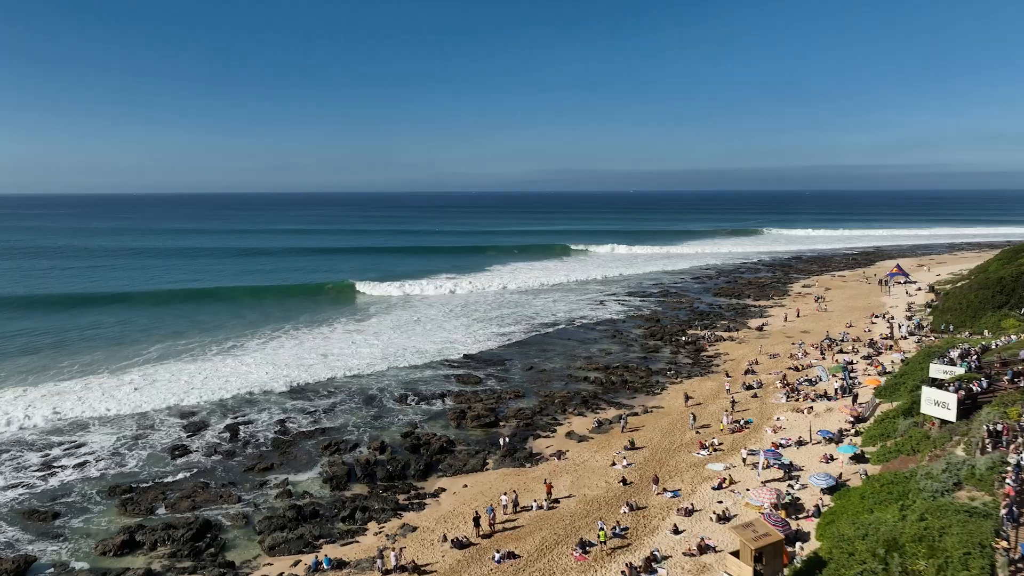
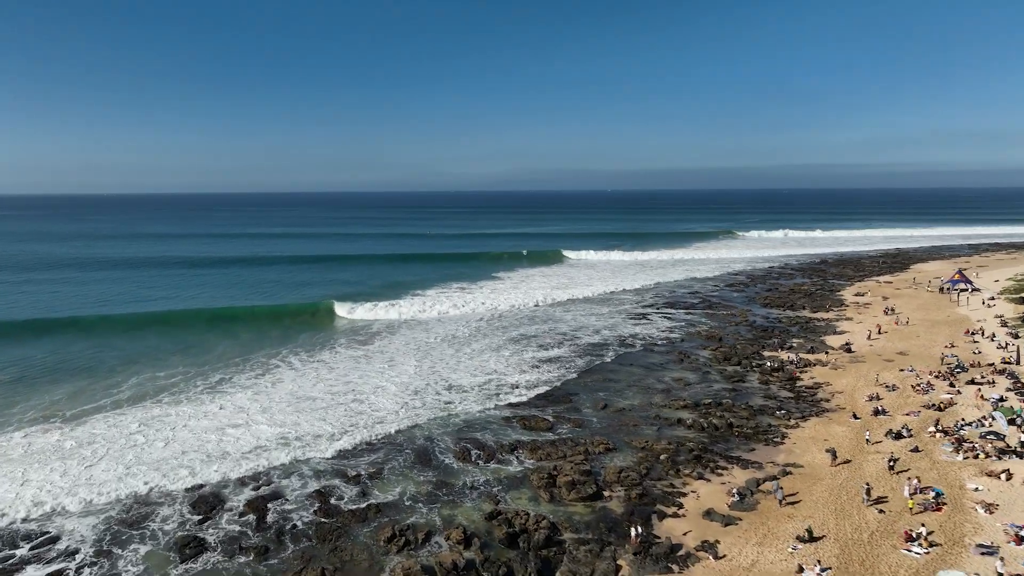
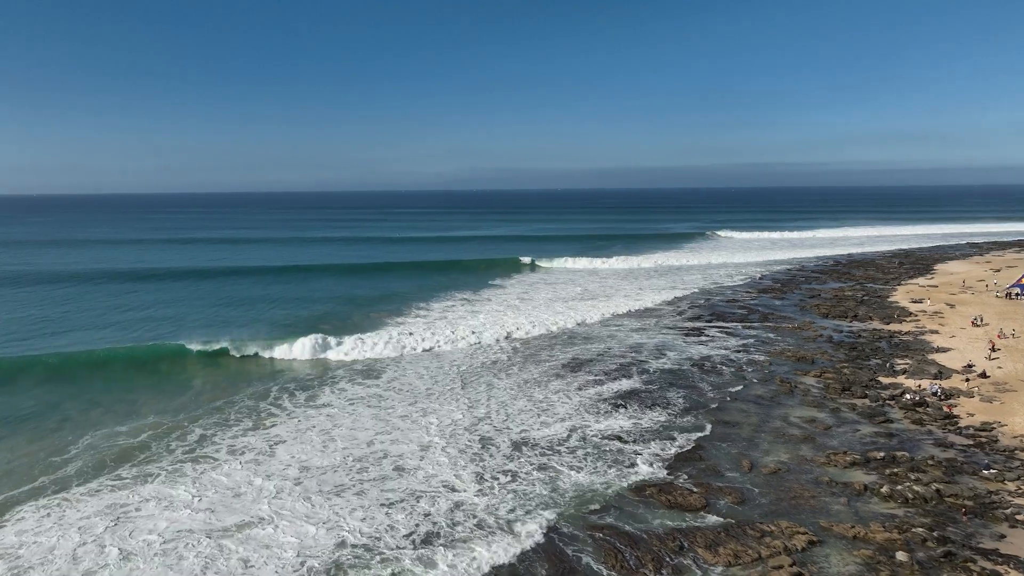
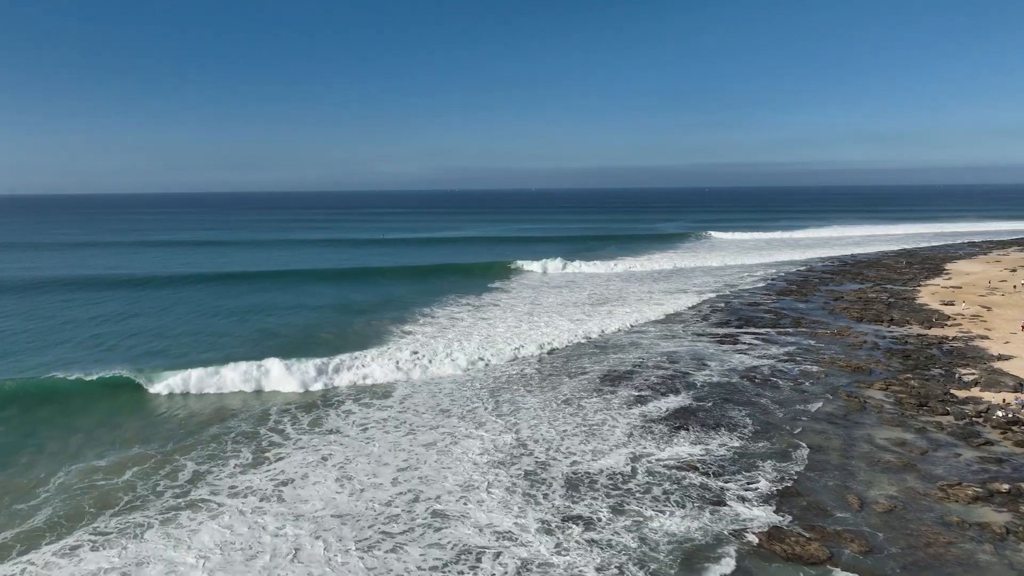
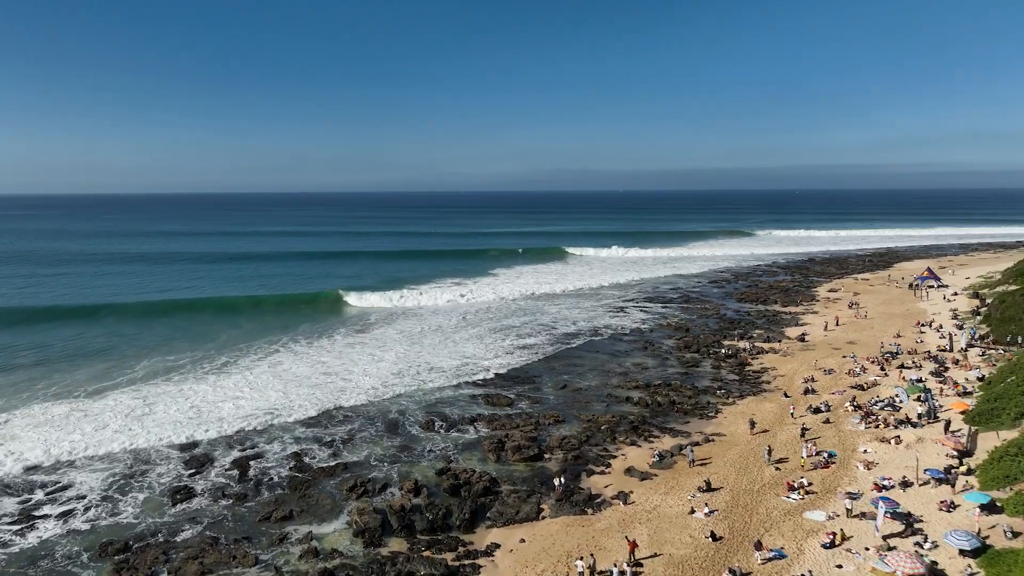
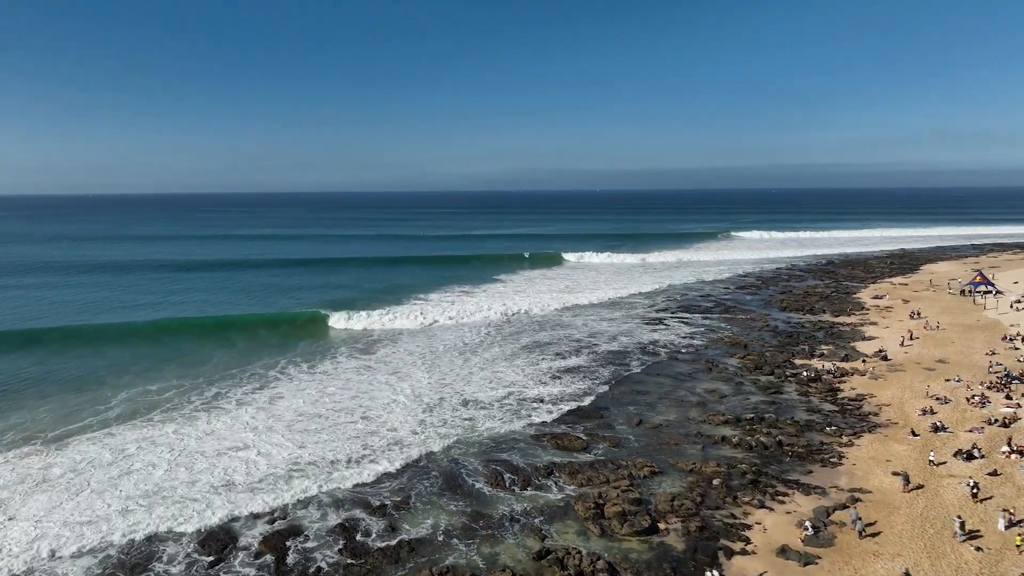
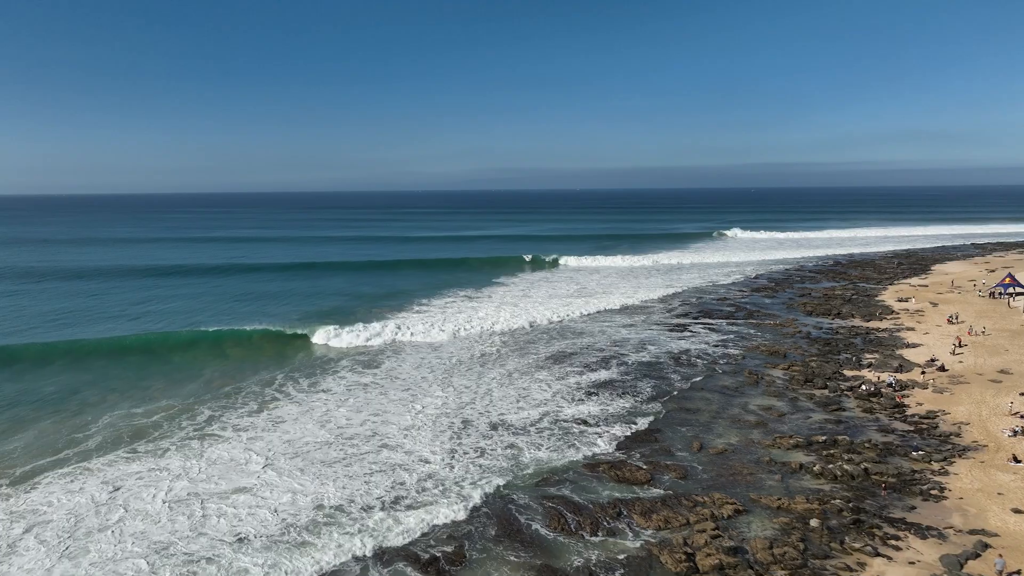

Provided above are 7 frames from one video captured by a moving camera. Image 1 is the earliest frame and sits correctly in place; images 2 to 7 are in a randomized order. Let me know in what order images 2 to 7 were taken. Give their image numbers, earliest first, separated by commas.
5, 2, 6, 7, 3, 4
